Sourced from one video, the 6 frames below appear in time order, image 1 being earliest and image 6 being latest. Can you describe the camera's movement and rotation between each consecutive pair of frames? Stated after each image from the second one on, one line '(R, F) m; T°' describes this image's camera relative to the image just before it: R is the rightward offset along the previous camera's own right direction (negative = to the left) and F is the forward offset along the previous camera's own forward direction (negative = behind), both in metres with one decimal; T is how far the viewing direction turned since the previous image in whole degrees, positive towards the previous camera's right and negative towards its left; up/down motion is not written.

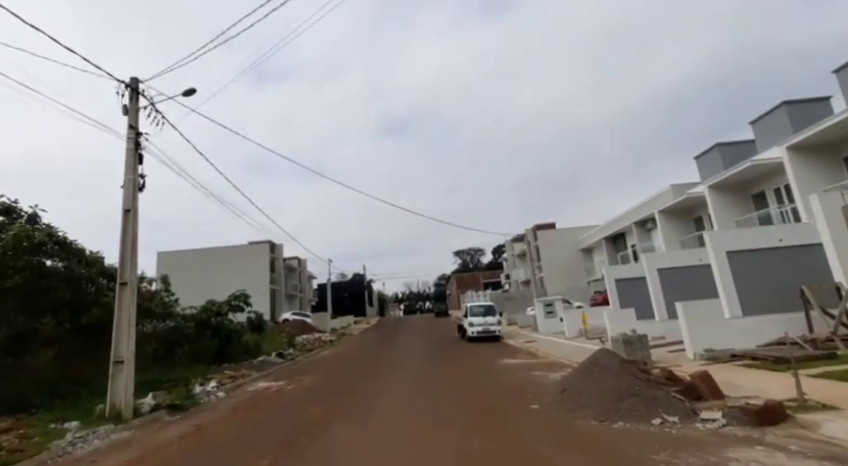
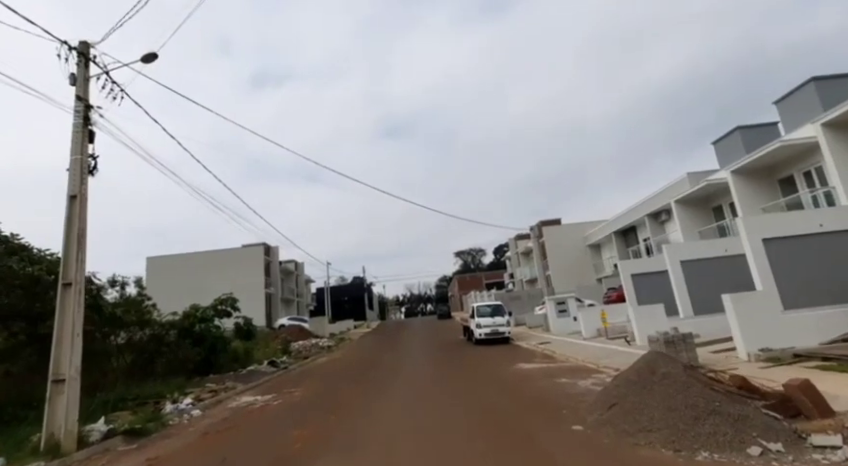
(-0.1, +1.7) m; 0°
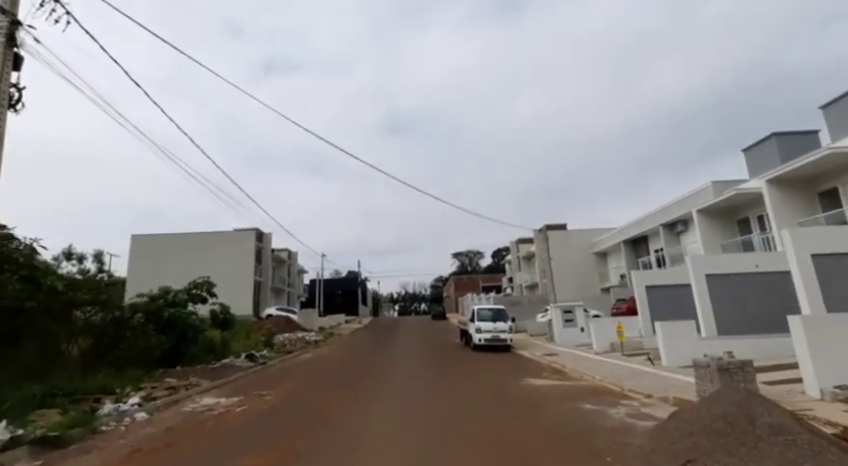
(-0.2, +1.9) m; 0°
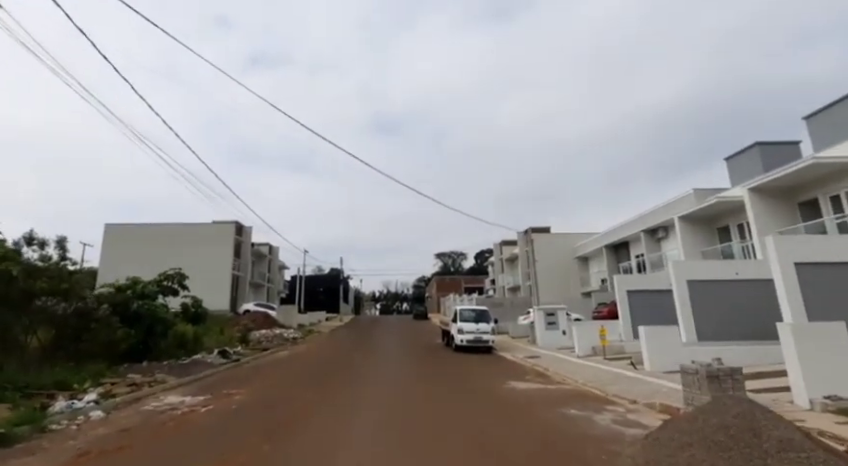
(0.0, +0.4) m; +2°
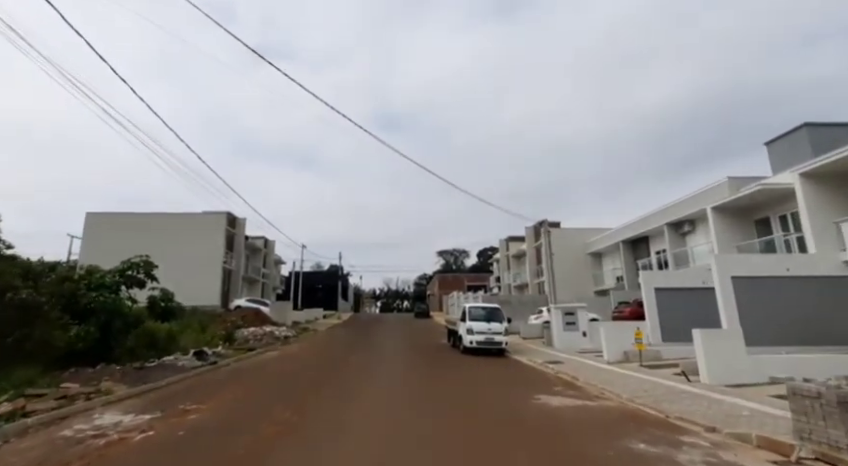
(-0.2, +2.3) m; 0°
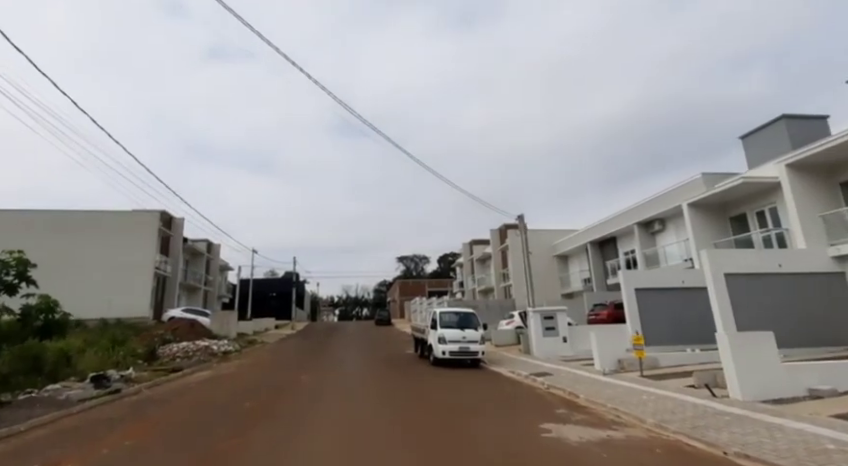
(-0.2, +2.5) m; +5°
